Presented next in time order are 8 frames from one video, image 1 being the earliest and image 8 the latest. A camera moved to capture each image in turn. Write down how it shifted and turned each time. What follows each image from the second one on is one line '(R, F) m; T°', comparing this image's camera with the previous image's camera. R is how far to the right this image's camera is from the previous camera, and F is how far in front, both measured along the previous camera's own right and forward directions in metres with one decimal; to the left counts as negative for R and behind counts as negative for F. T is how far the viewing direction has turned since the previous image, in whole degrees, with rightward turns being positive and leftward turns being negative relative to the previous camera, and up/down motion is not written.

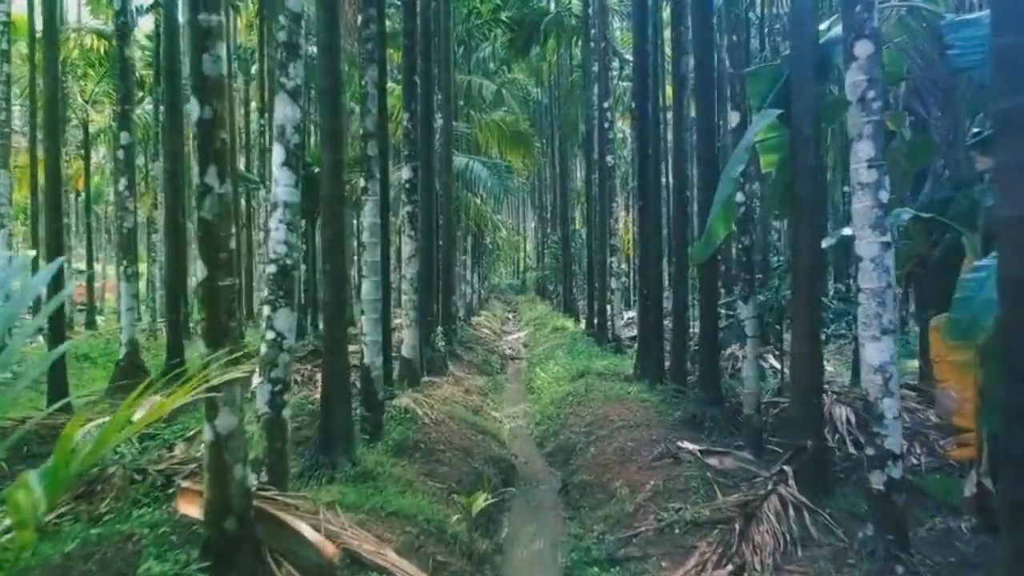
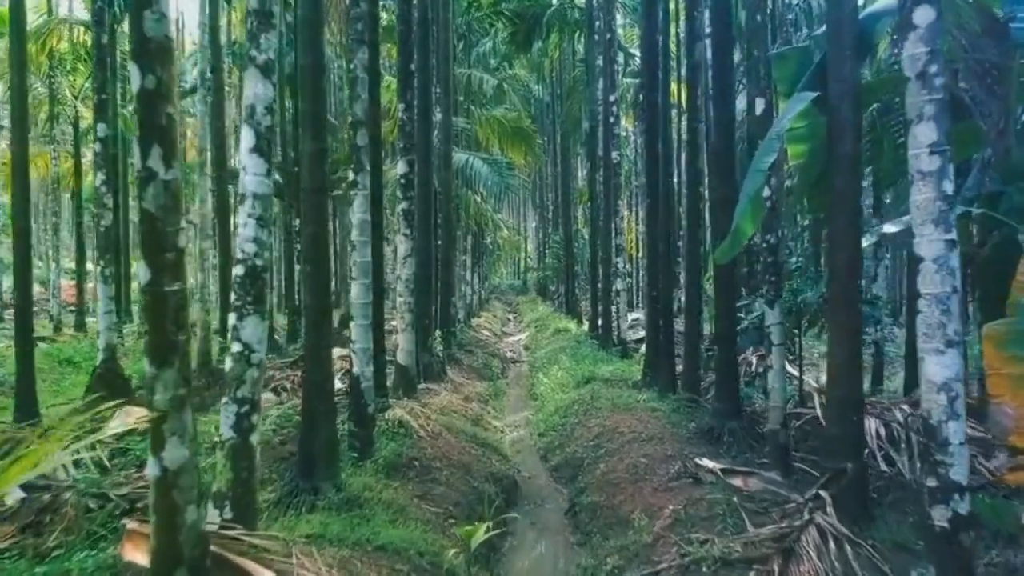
(0.0, +0.8) m; 0°
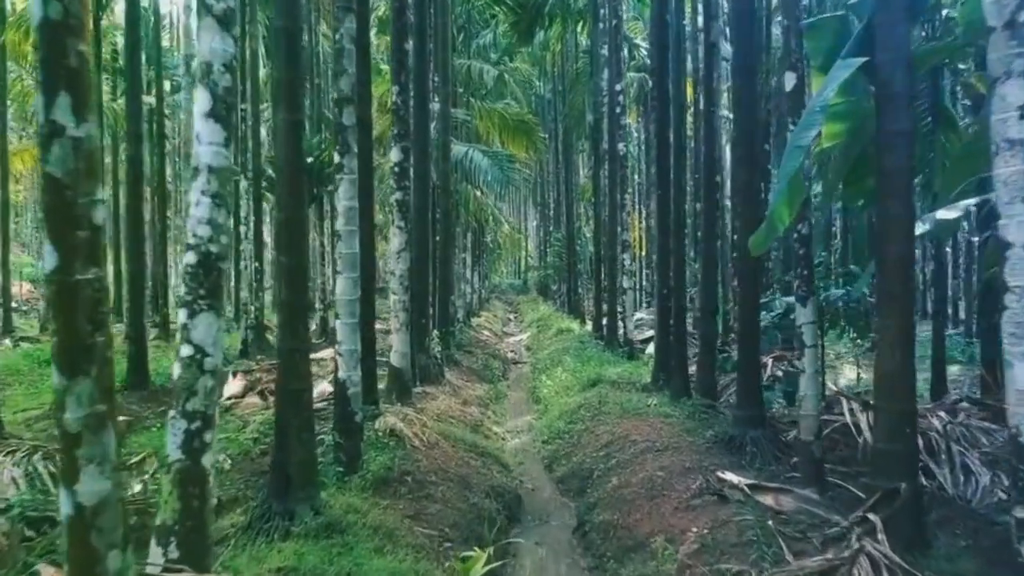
(0.0, +0.9) m; 0°
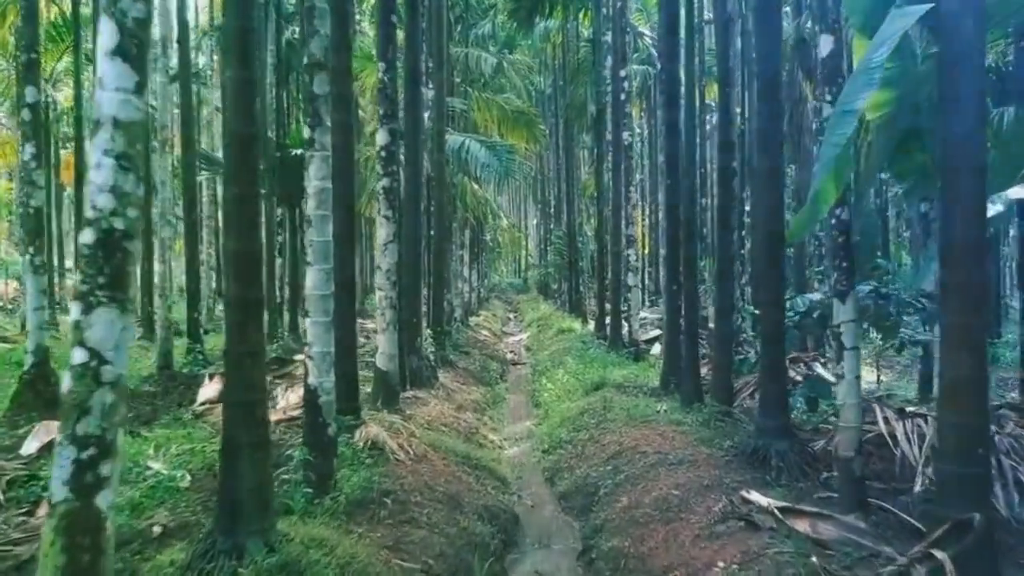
(0.0, +1.0) m; 0°
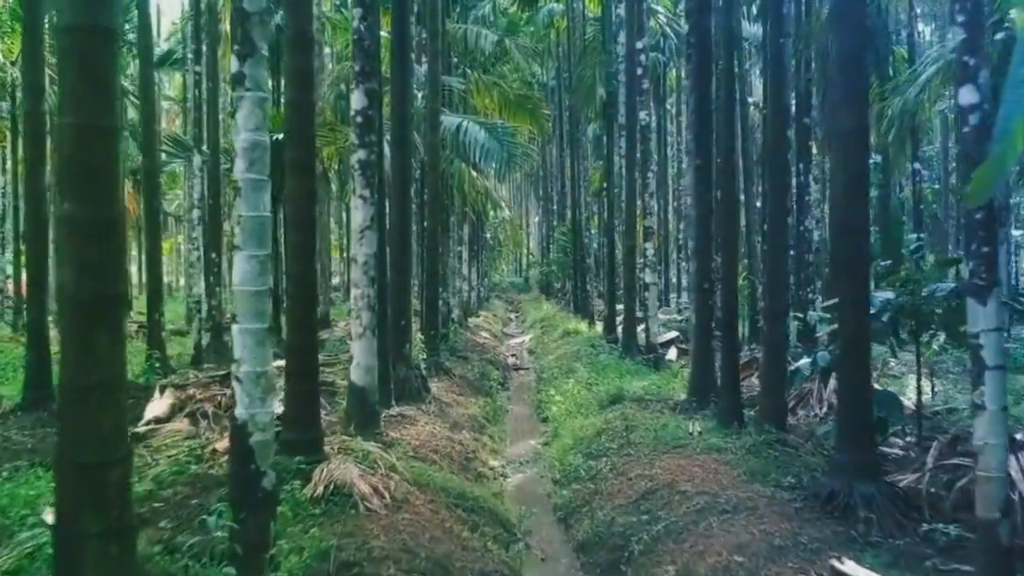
(-0.1, +2.0) m; 0°
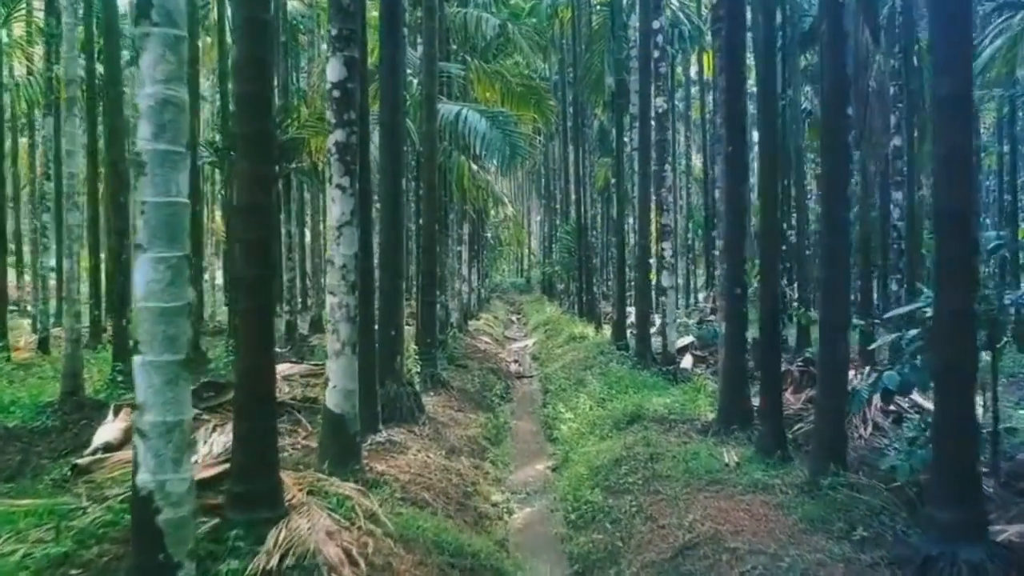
(-0.1, +1.4) m; 0°
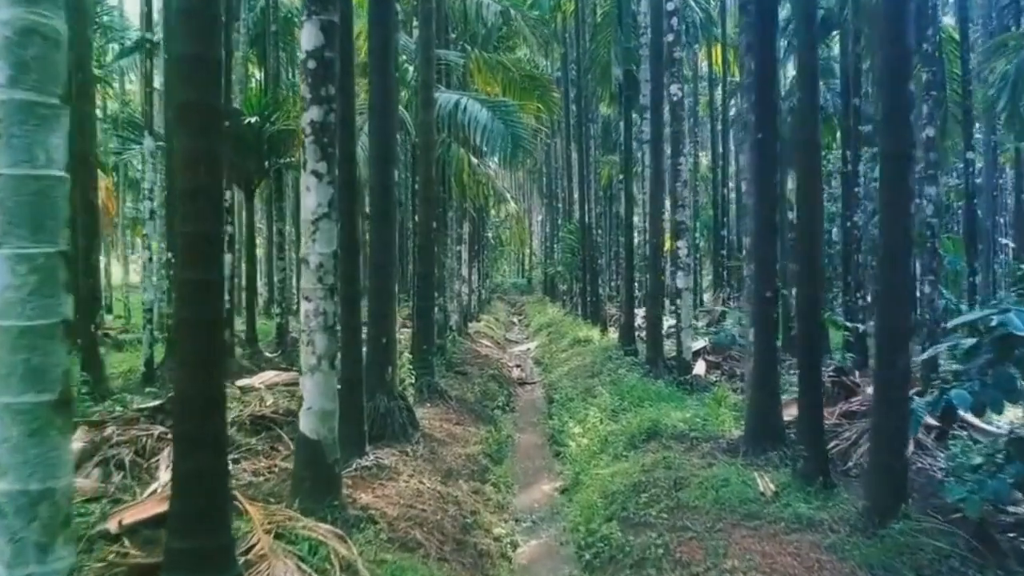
(0.0, +1.1) m; 0°
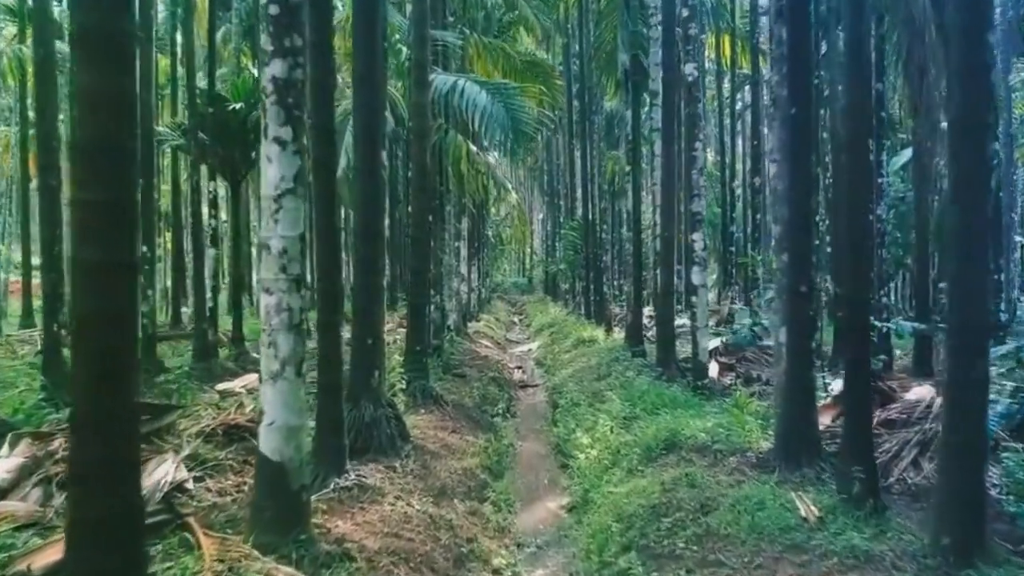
(0.0, +1.0) m; 0°
